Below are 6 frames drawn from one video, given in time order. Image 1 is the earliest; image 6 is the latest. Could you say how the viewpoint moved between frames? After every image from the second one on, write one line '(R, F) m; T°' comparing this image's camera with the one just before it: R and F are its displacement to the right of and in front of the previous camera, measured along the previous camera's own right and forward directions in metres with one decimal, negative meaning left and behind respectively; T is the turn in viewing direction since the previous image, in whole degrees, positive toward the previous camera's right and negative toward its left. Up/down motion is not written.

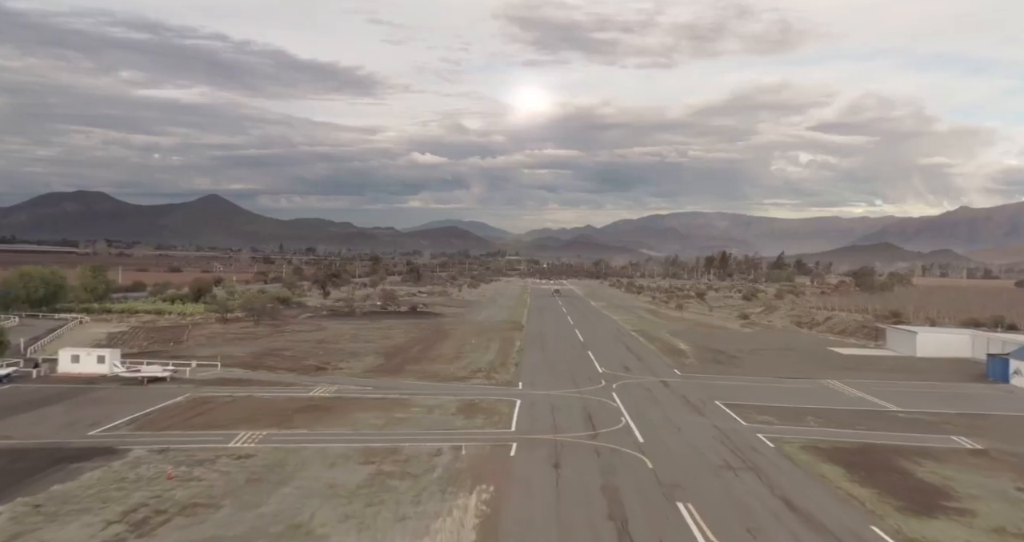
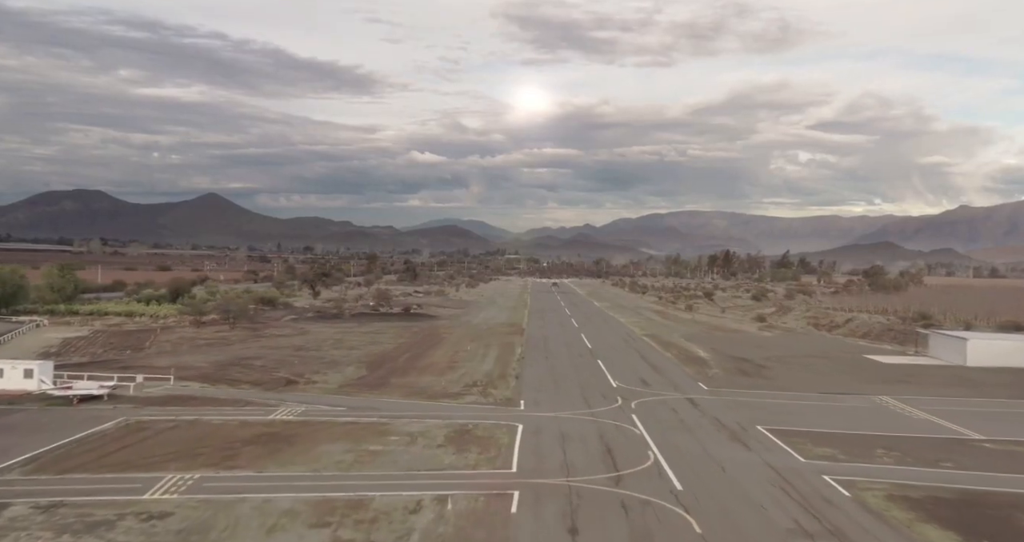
(0.0, +3.7) m; 0°
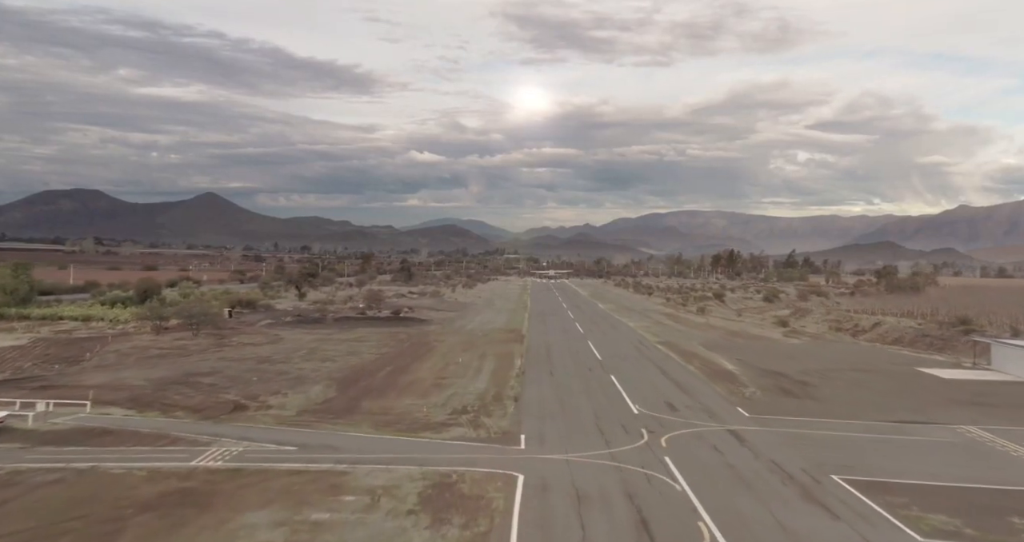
(0.0, +4.4) m; 0°
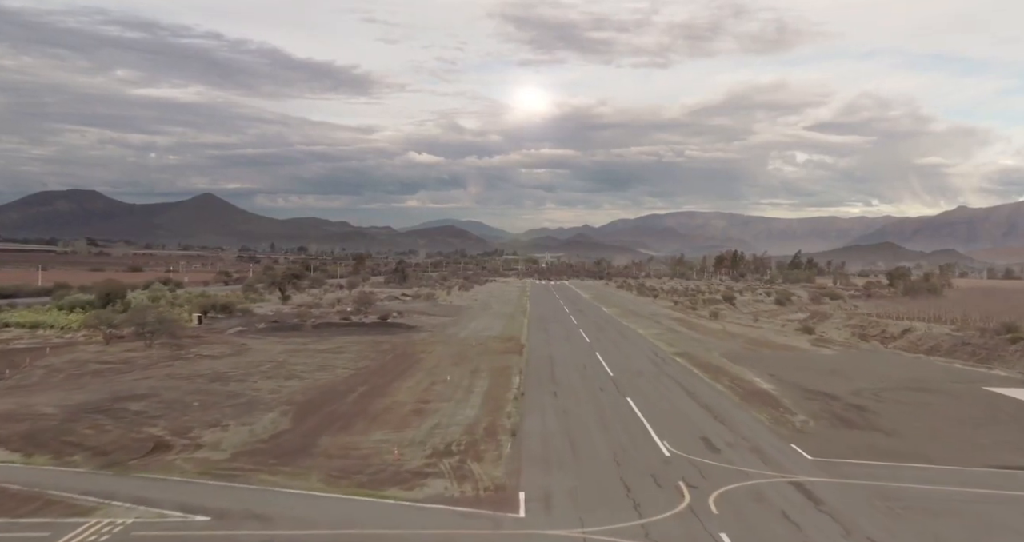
(0.0, +4.3) m; 0°
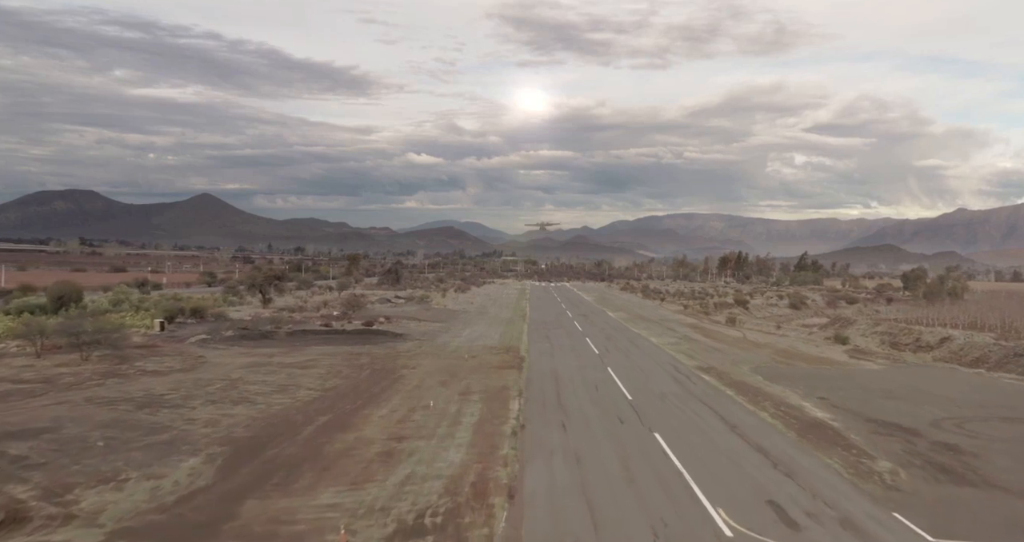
(0.0, +4.5) m; 0°
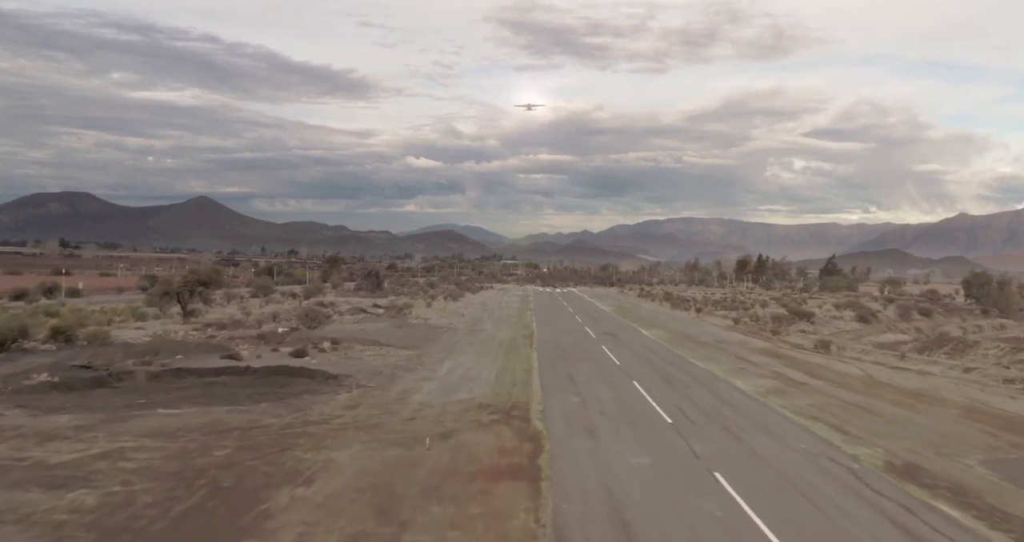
(-0.2, +14.4) m; 0°
